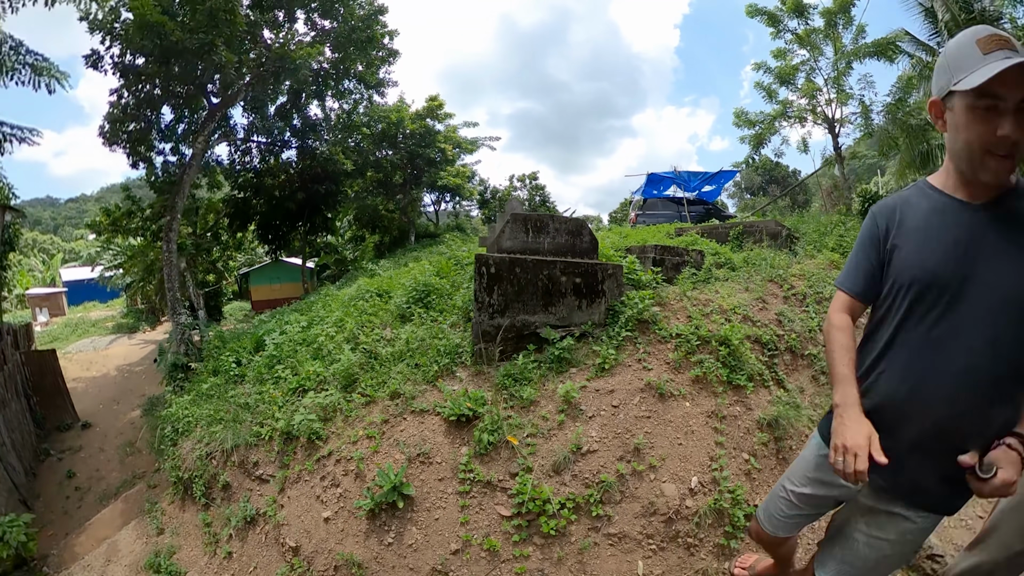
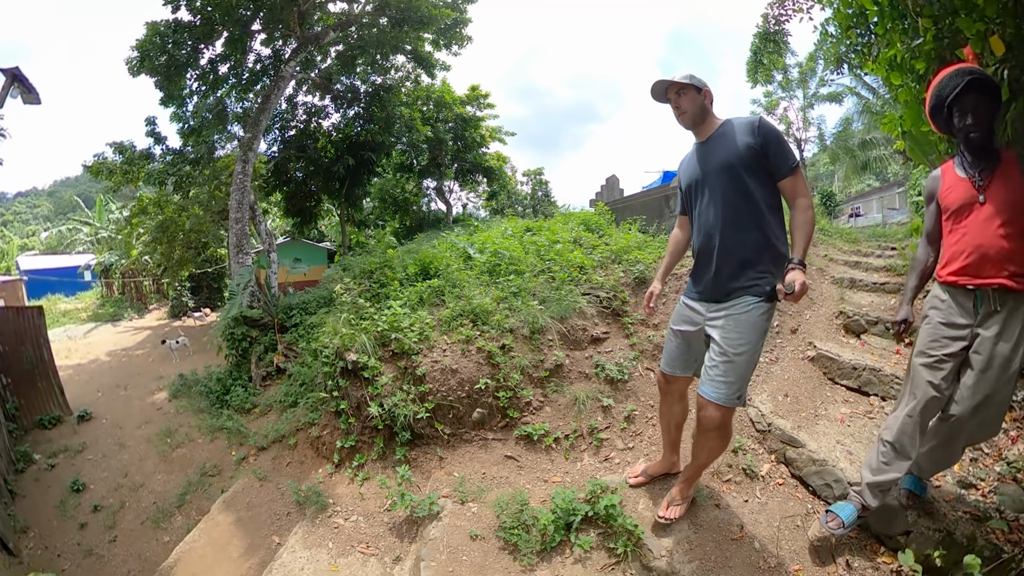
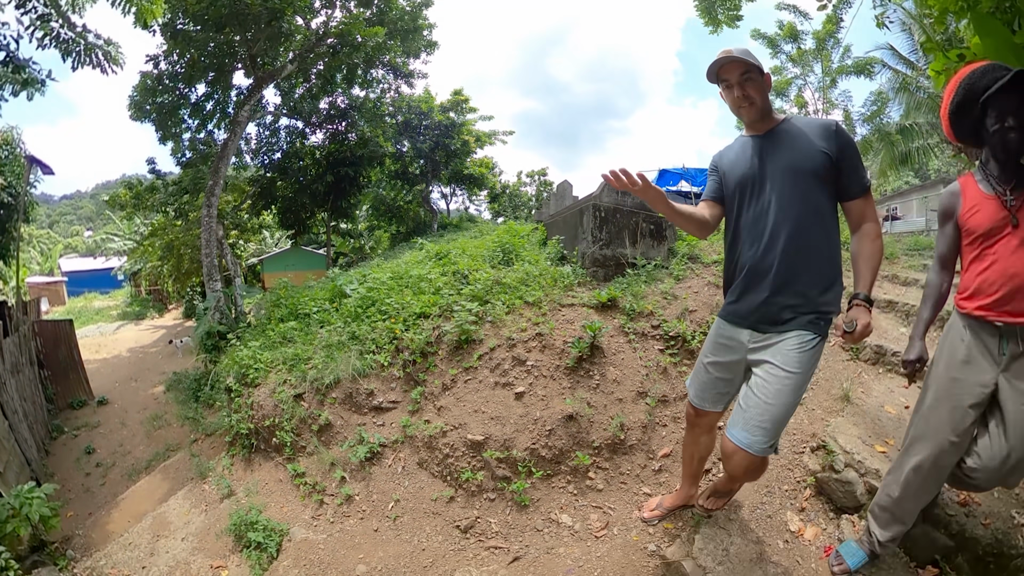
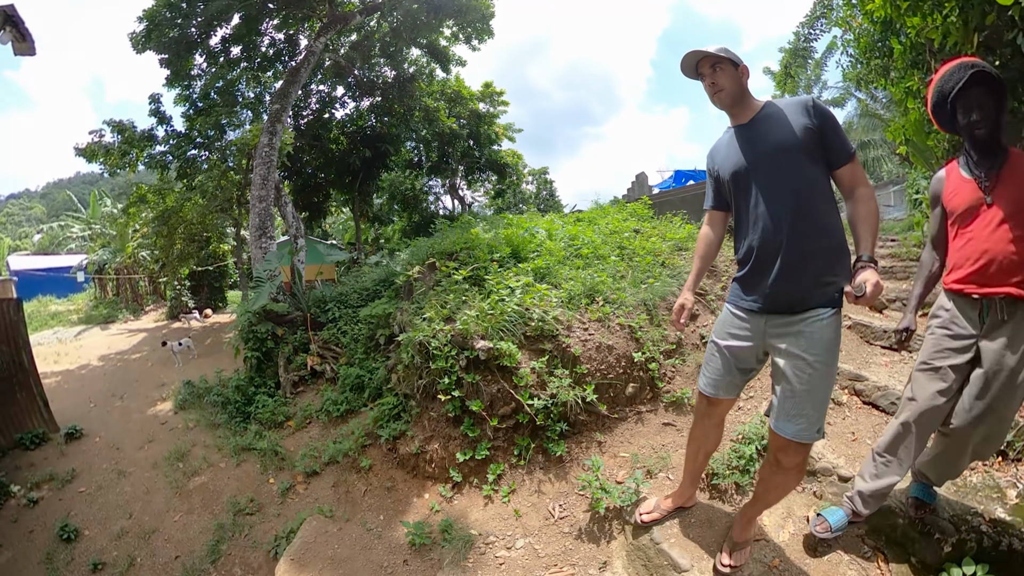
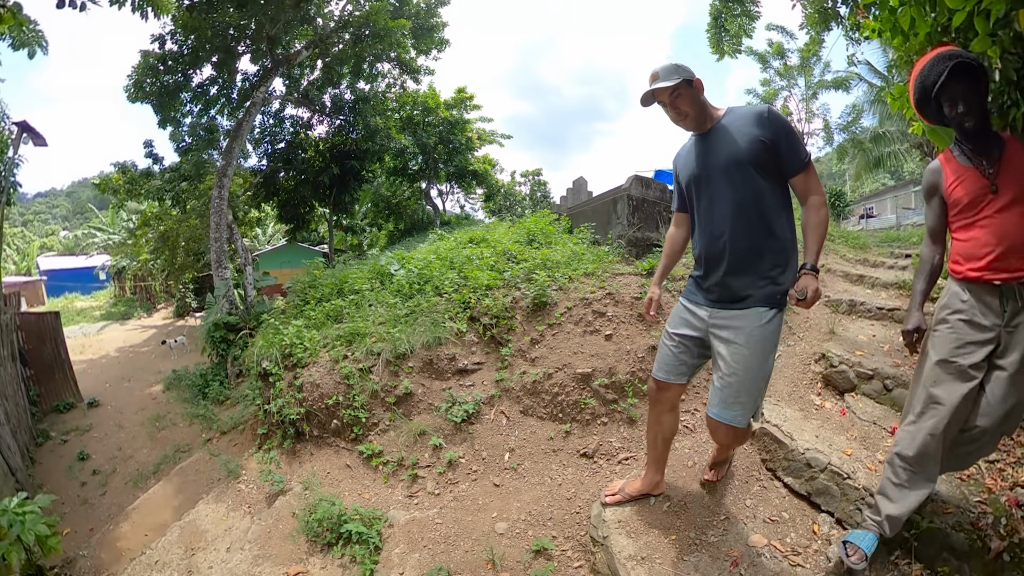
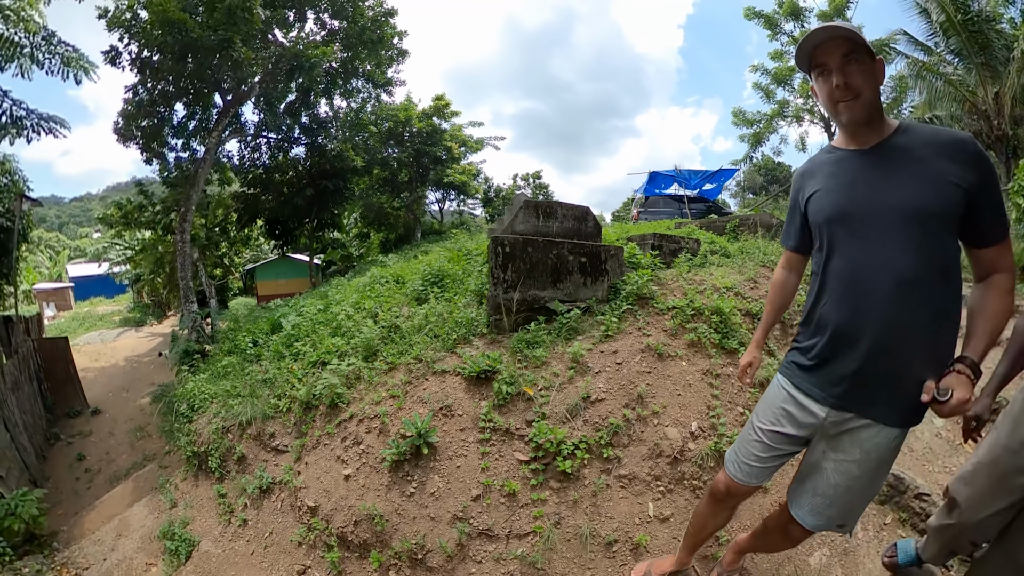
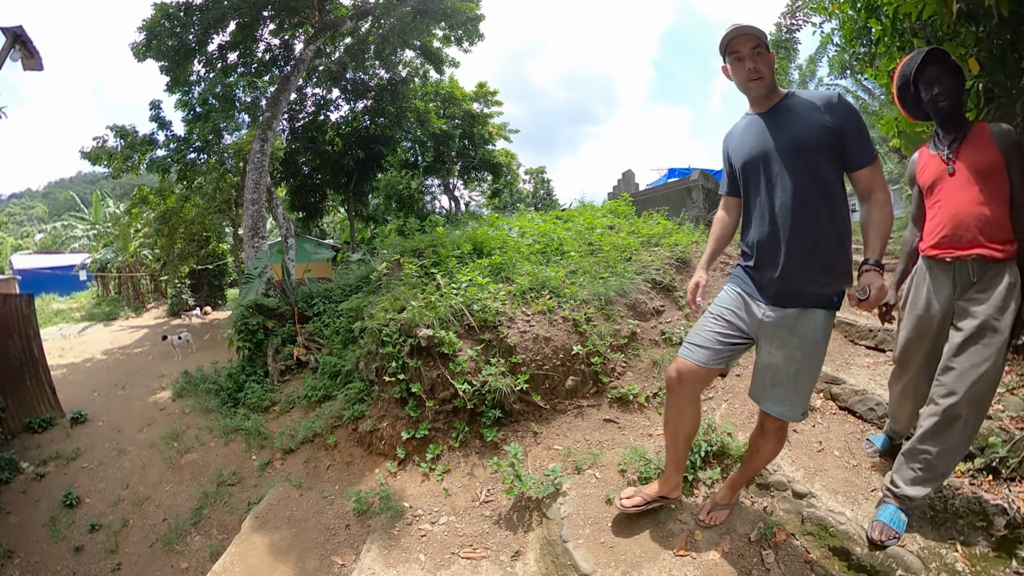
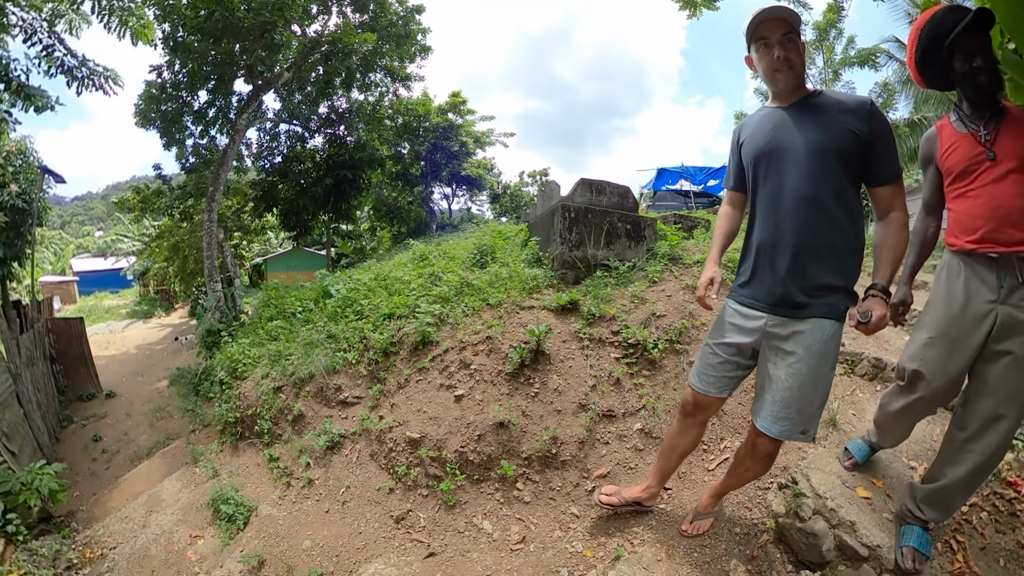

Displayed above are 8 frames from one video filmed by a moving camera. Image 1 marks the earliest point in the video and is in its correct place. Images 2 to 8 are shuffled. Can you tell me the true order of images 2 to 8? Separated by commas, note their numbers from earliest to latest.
6, 8, 3, 5, 2, 7, 4
